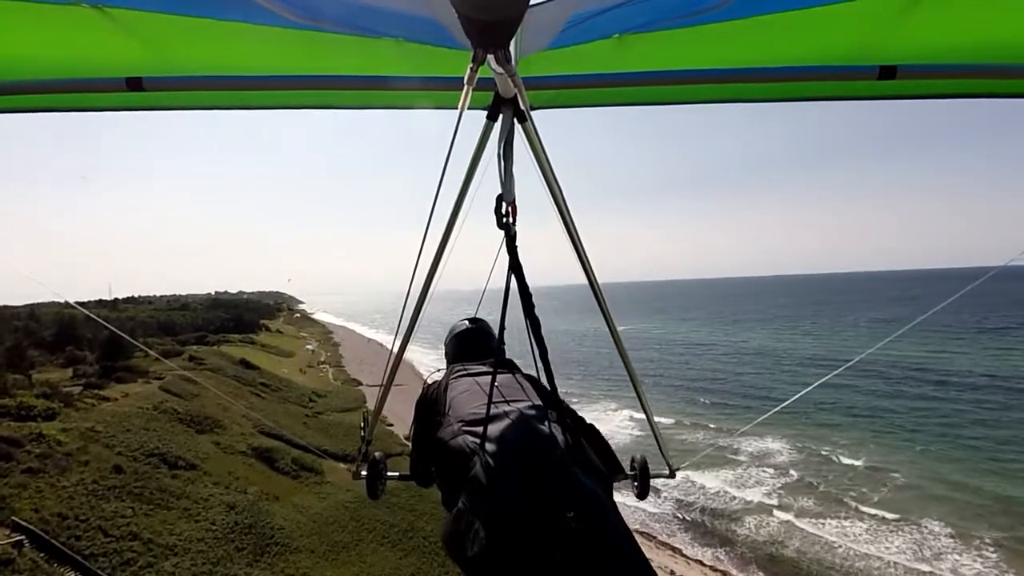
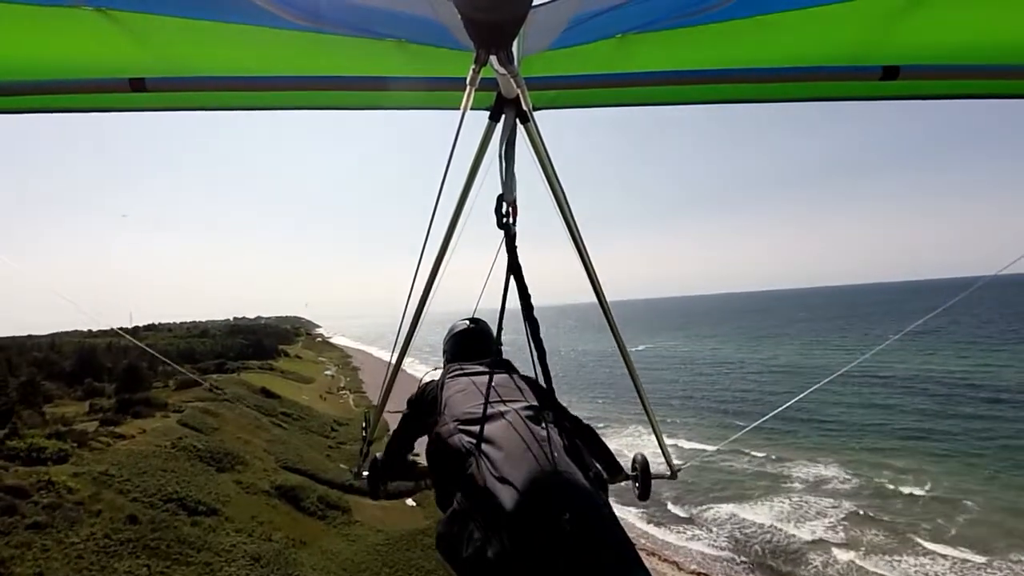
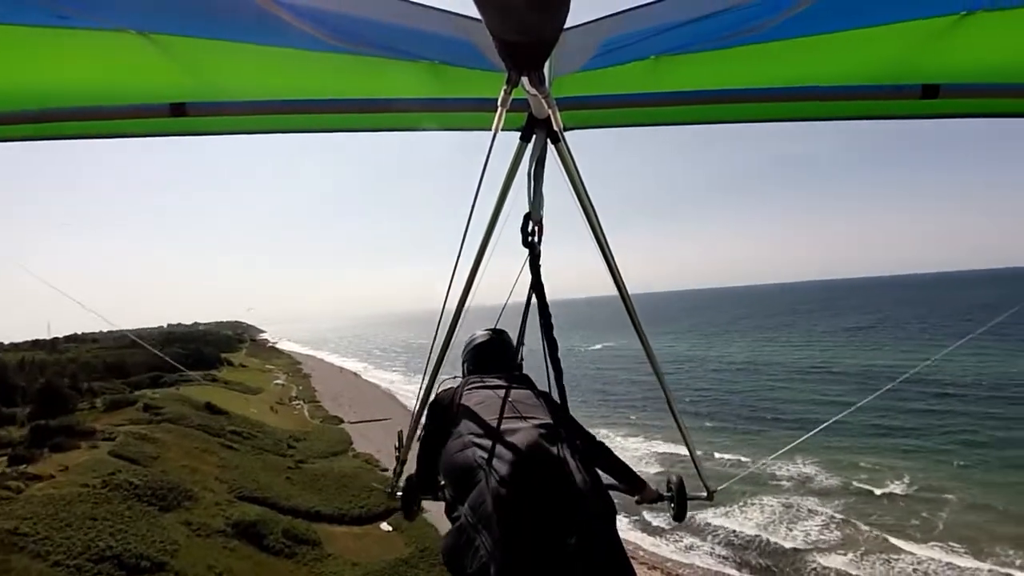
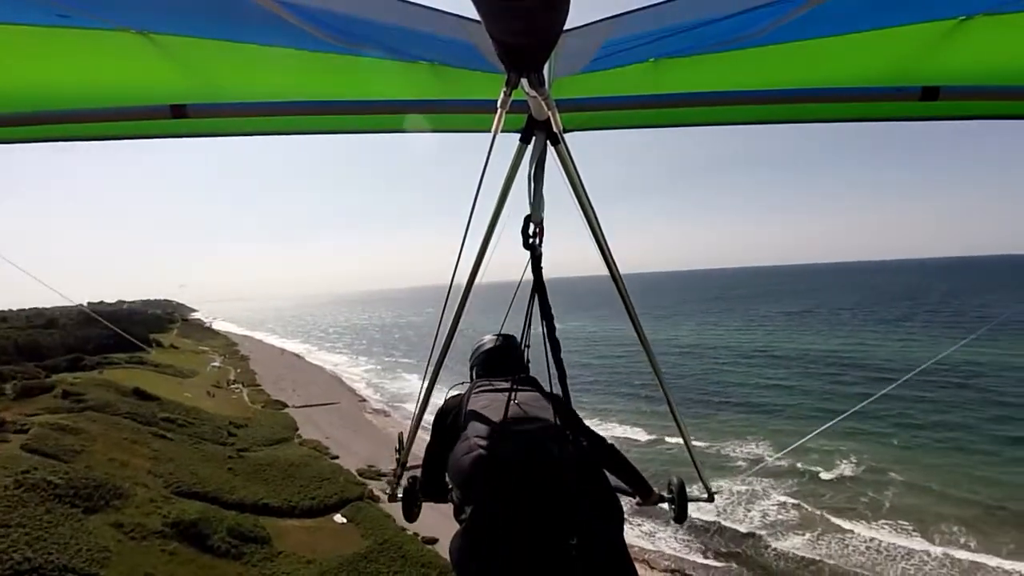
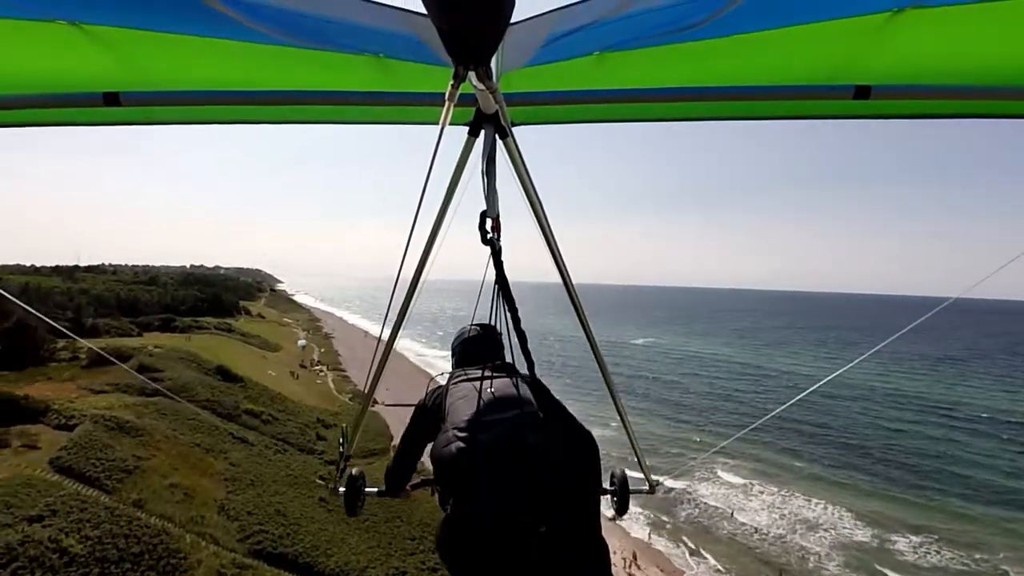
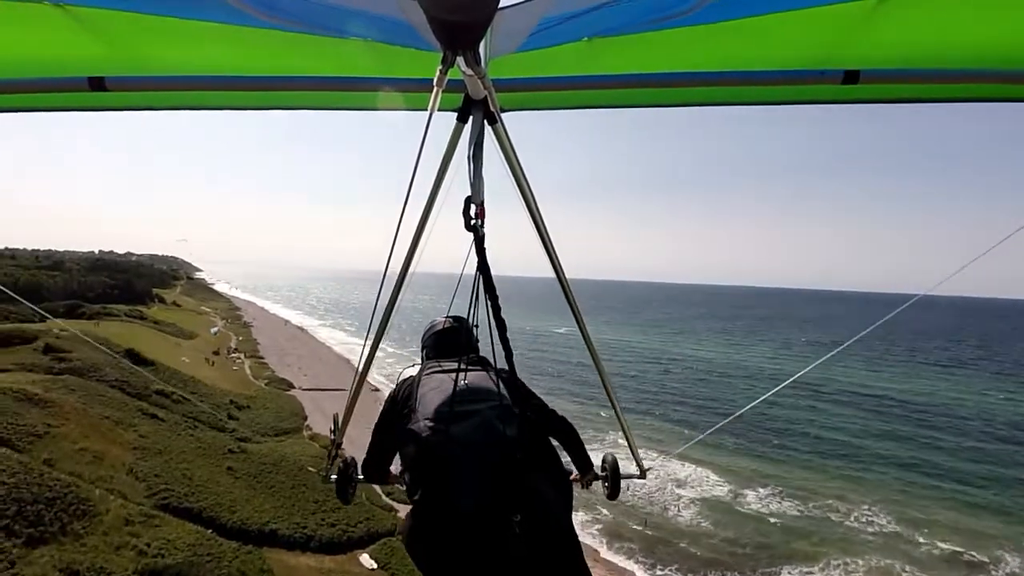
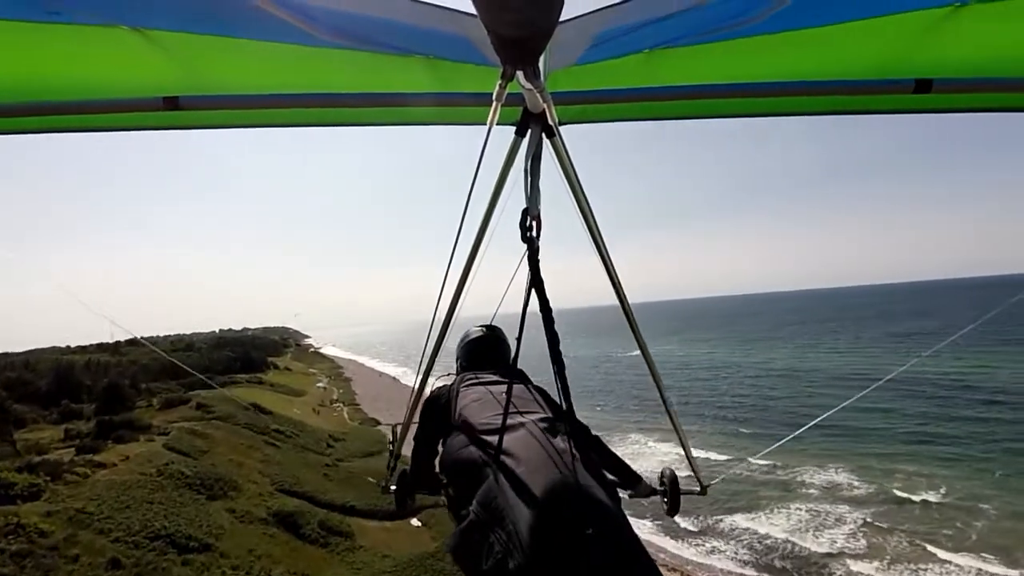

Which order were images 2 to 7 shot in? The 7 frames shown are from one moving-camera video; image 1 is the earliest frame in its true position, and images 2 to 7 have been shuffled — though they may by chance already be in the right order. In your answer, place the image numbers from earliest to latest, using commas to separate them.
2, 7, 3, 4, 6, 5
